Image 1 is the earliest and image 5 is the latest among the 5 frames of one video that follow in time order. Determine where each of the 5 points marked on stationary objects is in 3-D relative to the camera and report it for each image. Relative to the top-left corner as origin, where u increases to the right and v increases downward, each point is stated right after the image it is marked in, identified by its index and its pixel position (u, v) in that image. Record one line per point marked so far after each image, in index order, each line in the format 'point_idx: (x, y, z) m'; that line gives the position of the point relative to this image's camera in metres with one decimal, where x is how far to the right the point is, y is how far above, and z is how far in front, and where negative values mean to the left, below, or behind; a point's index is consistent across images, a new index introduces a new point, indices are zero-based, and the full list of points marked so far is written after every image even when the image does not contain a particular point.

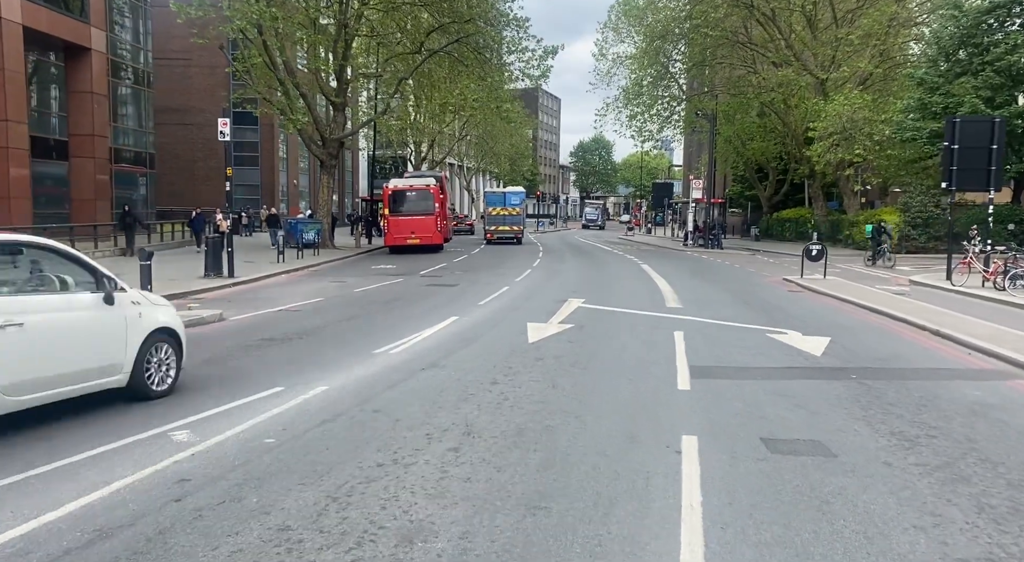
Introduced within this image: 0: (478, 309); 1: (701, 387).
0: (-0.7, -0.5, +15.0) m
1: (+1.9, -1.1, +8.1) m
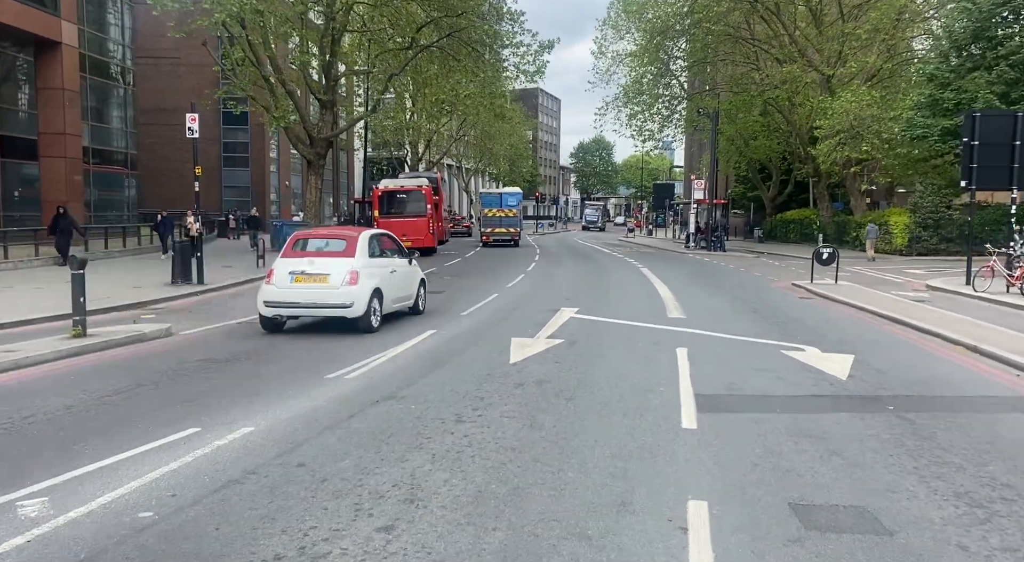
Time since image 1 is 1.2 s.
0: (-0.9, -0.7, +13.6) m
1: (+1.7, -1.2, +6.7) m
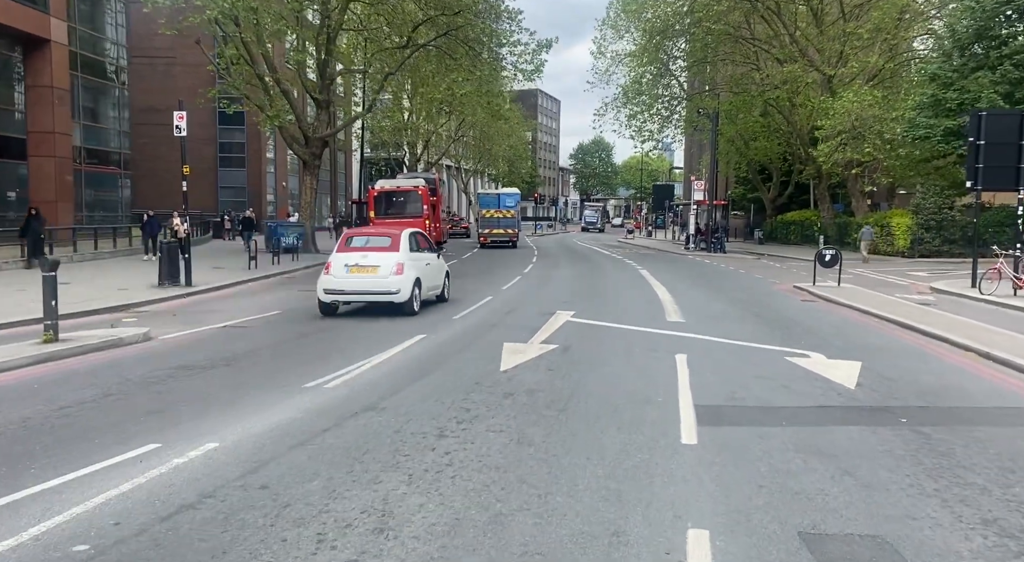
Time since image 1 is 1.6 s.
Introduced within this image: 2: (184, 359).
0: (-1.0, -0.7, +13.2) m
1: (+1.6, -1.3, +6.2) m
2: (-4.0, -1.0, +9.6) m
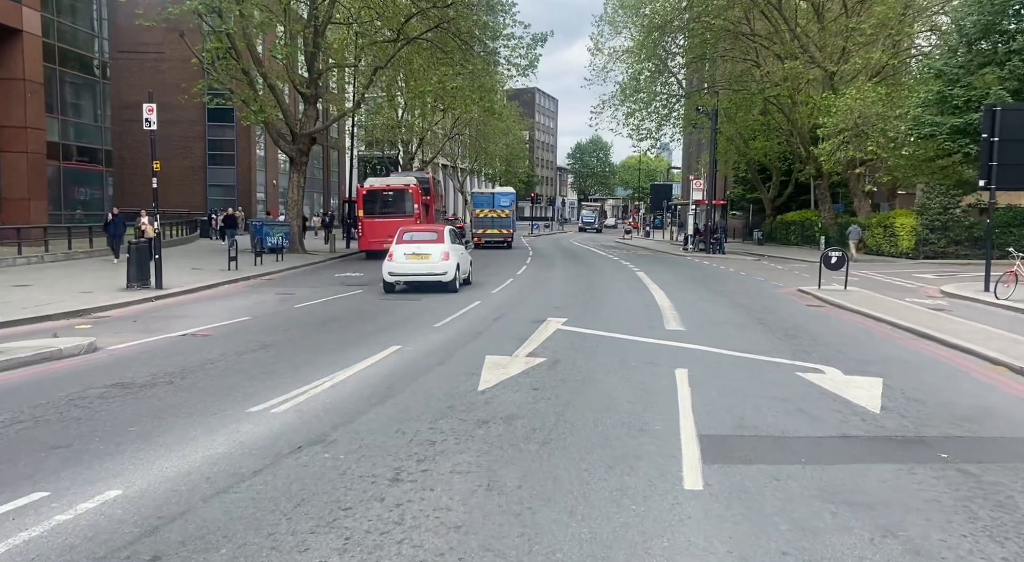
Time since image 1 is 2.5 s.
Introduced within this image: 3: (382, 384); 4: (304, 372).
0: (-1.2, -0.8, +12.1) m
1: (+1.4, -1.3, +5.2) m
2: (-4.2, -1.0, +8.6) m
3: (-1.4, -1.1, +8.0) m
4: (-2.4, -1.0, +8.8) m
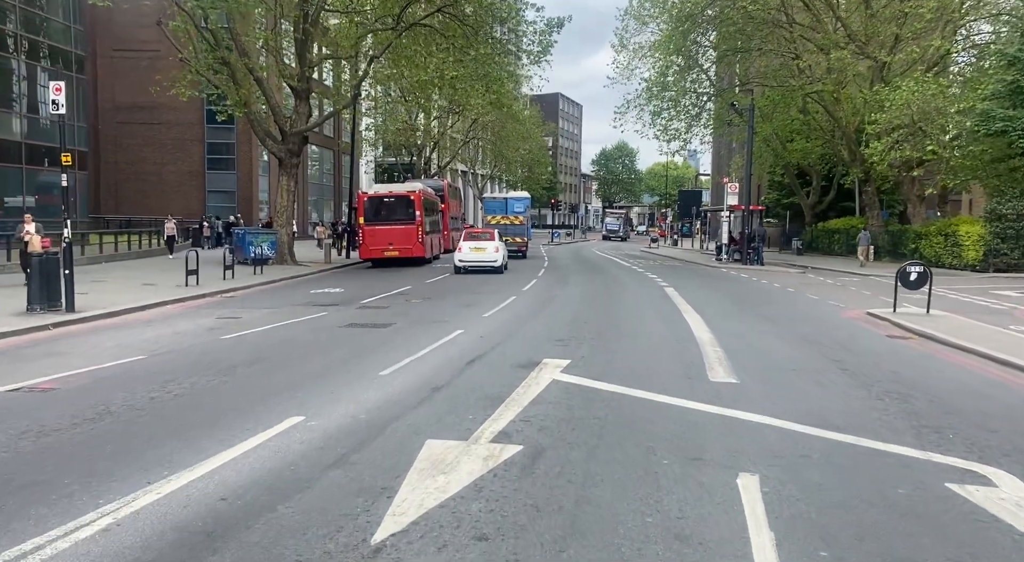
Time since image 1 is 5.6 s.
0: (-1.5, -1.1, +8.5) m
1: (+0.9, -1.6, +1.4) m
2: (-4.6, -1.3, +5.0) m
3: (-1.8, -1.3, +4.3) m
4: (-2.7, -1.3, +5.1) m
